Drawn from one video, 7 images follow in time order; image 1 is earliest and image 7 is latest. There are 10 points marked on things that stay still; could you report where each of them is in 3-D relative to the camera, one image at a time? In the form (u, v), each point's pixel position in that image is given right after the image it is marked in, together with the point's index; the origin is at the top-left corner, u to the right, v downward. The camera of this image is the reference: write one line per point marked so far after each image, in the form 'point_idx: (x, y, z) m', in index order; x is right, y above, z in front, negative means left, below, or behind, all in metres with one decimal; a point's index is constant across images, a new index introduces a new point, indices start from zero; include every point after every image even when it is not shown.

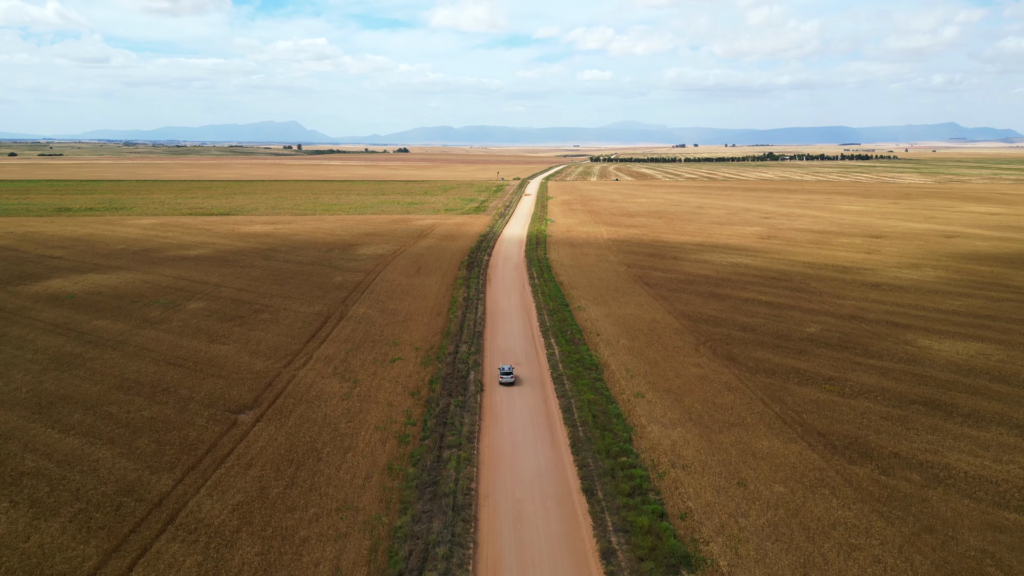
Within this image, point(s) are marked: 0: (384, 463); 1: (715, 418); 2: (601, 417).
0: (-2.6, -3.6, +15.8) m
1: (+4.9, -3.1, +18.6) m
2: (+2.1, -3.1, +18.5) m
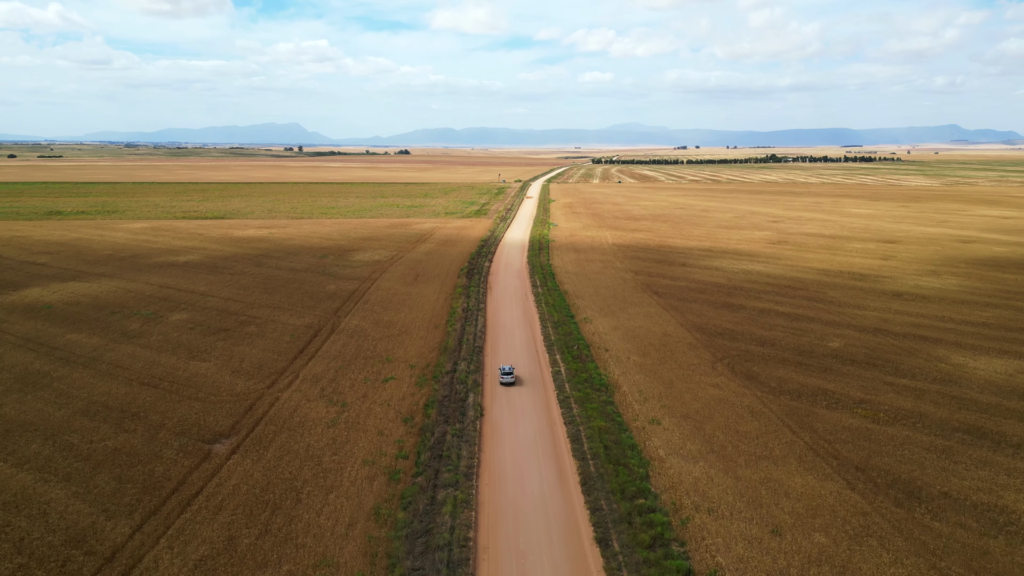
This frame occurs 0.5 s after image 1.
0: (-2.6, -3.9, +14.0) m
1: (+4.9, -3.5, +16.8) m
2: (+2.2, -3.4, +16.7) m
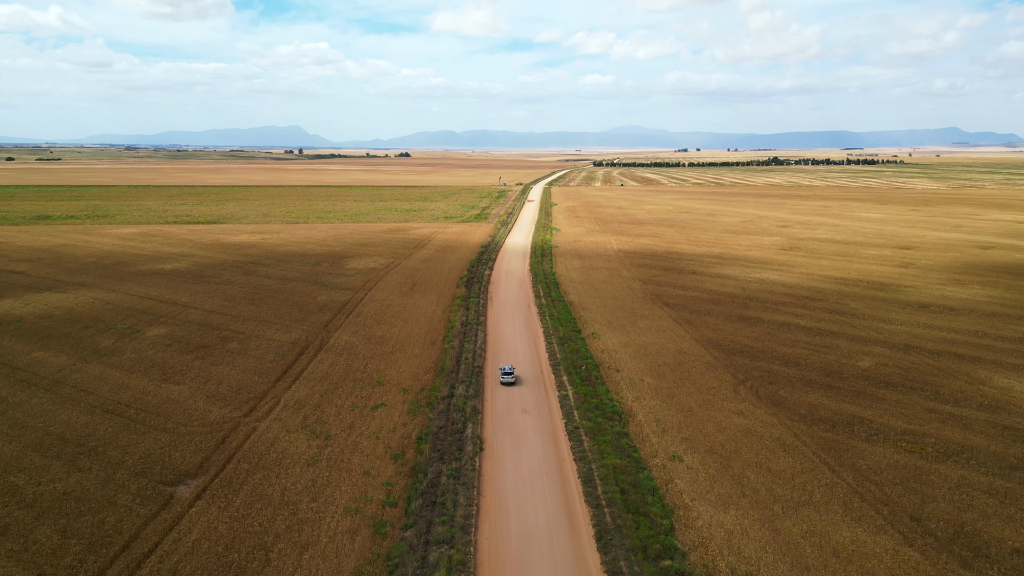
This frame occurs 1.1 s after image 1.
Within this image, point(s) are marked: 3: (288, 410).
0: (-2.5, -4.3, +12.0) m
1: (+5.0, -3.9, +14.8) m
2: (+2.3, -3.9, +14.7) m
3: (-5.5, -3.0, +19.2) m
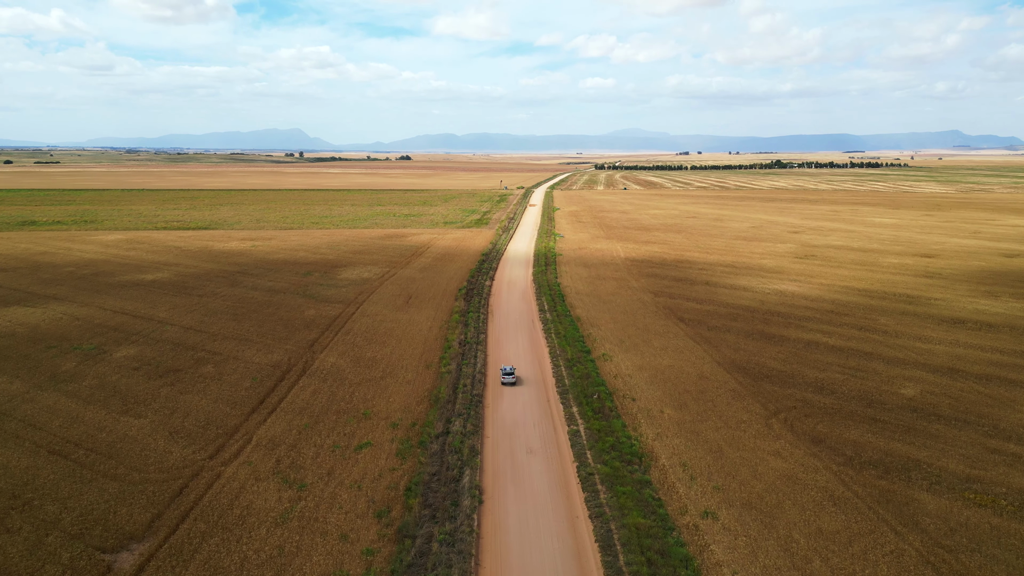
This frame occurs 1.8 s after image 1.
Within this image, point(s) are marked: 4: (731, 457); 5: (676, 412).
0: (-2.4, -4.8, +9.6) m
1: (+5.1, -4.4, +12.4) m
2: (+2.3, -4.3, +12.3) m
3: (-5.4, -3.5, +16.8) m
4: (+4.7, -3.6, +16.6) m
5: (+4.1, -3.1, +19.6) m
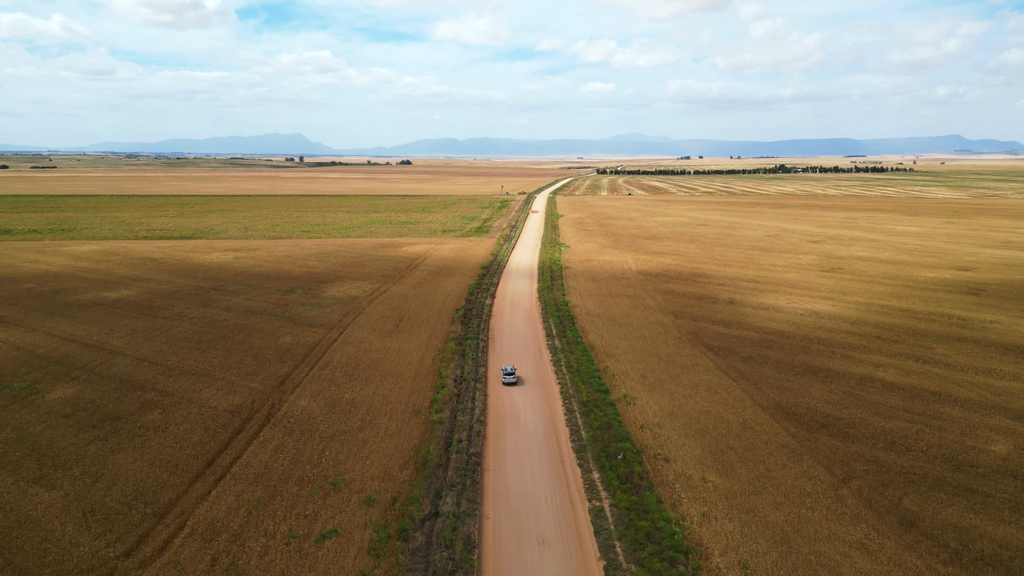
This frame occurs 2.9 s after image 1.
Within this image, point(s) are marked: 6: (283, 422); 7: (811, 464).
0: (-2.3, -5.5, +5.8) m
1: (+5.2, -5.1, +8.6) m
2: (+2.5, -5.1, +8.4) m
3: (-5.3, -4.3, +13.0) m
4: (+4.8, -4.3, +12.8) m
5: (+4.3, -3.9, +15.8) m
6: (-5.6, -3.3, +19.1) m
7: (+6.4, -3.7, +16.6) m
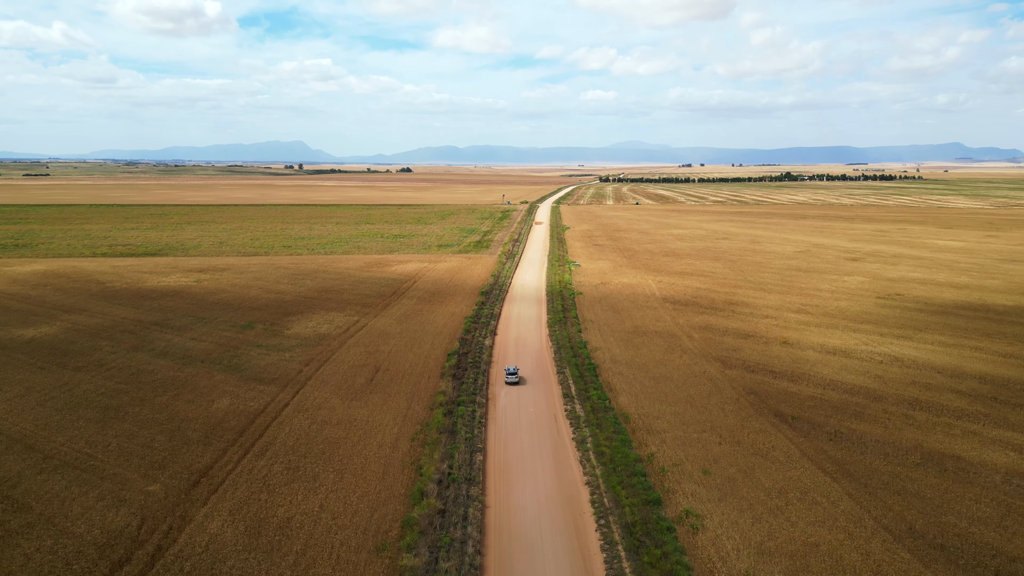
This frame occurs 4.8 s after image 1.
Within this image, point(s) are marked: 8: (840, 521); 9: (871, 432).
0: (-2.1, -6.6, -0.9) m
1: (+5.4, -6.2, +1.9) m
2: (+2.6, -6.2, +1.8) m
3: (-5.1, -5.4, +6.4) m
4: (+5.0, -5.5, +6.2) m
5: (+4.4, -5.1, +9.2) m
6: (-5.4, -4.5, +12.5) m
7: (+6.5, -4.9, +10.0) m
8: (+6.1, -4.2, +14.2) m
9: (+8.9, -3.5, +19.2) m
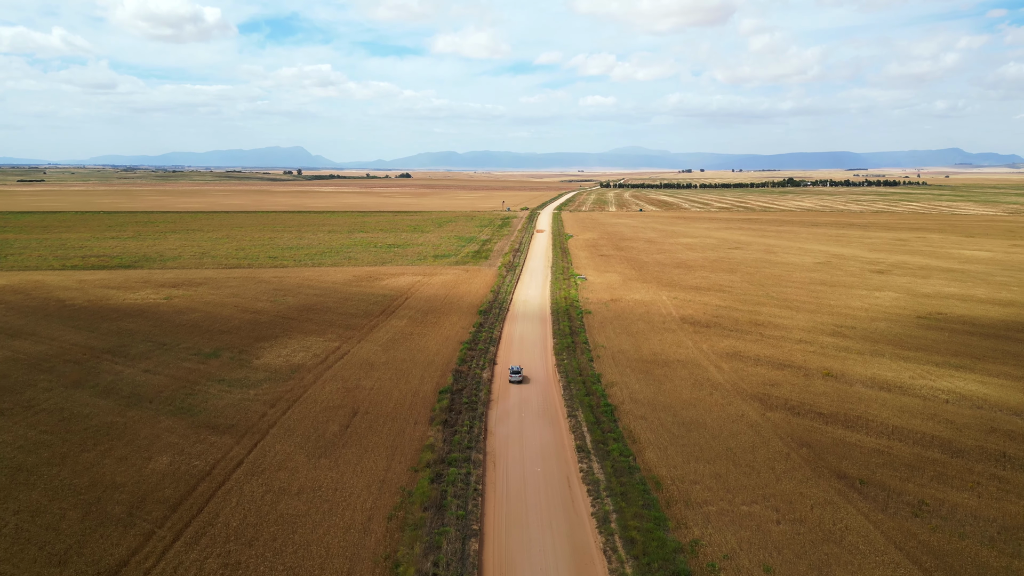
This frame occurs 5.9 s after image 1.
0: (-2.0, -7.2, -4.7) m
1: (+5.5, -6.8, -1.9) m
2: (+2.7, -6.8, -2.0) m
3: (-5.1, -6.0, +2.6) m
4: (+5.1, -6.1, +2.4) m
5: (+4.5, -5.7, +5.4) m
6: (-5.4, -5.1, +8.7) m
7: (+6.6, -5.6, +6.2) m
8: (+6.1, -4.9, +10.4) m
9: (+9.0, -4.2, +15.4) m
